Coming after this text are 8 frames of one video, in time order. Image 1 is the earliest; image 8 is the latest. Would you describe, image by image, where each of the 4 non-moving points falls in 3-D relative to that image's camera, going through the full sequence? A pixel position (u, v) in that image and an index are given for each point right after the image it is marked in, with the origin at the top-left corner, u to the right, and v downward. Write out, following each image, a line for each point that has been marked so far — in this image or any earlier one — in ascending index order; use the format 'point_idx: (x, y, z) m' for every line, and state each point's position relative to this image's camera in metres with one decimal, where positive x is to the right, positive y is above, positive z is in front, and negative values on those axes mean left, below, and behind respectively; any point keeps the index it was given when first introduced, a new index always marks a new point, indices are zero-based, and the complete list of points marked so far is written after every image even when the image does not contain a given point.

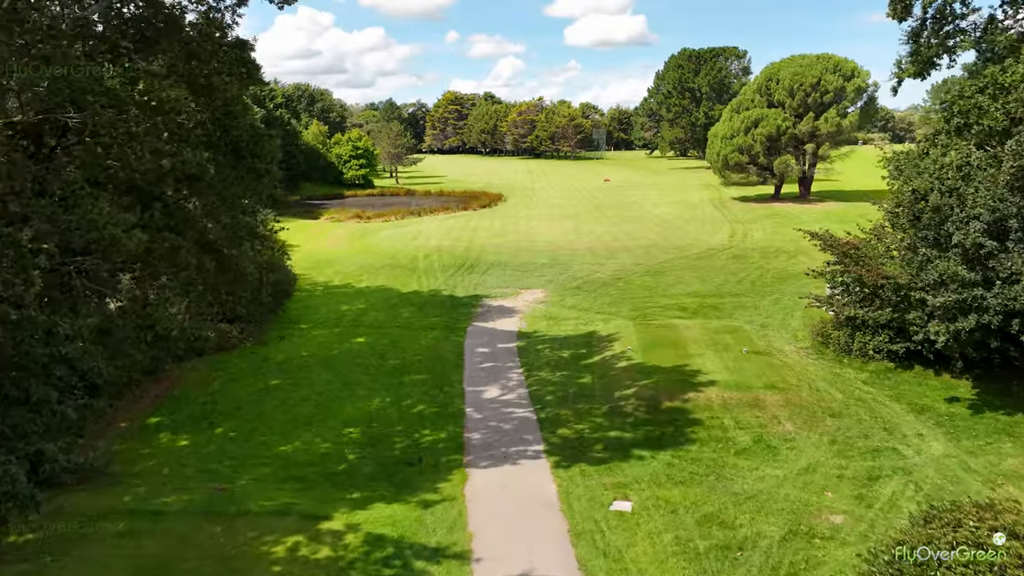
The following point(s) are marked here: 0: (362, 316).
0: (-3.5, -0.7, +17.4) m
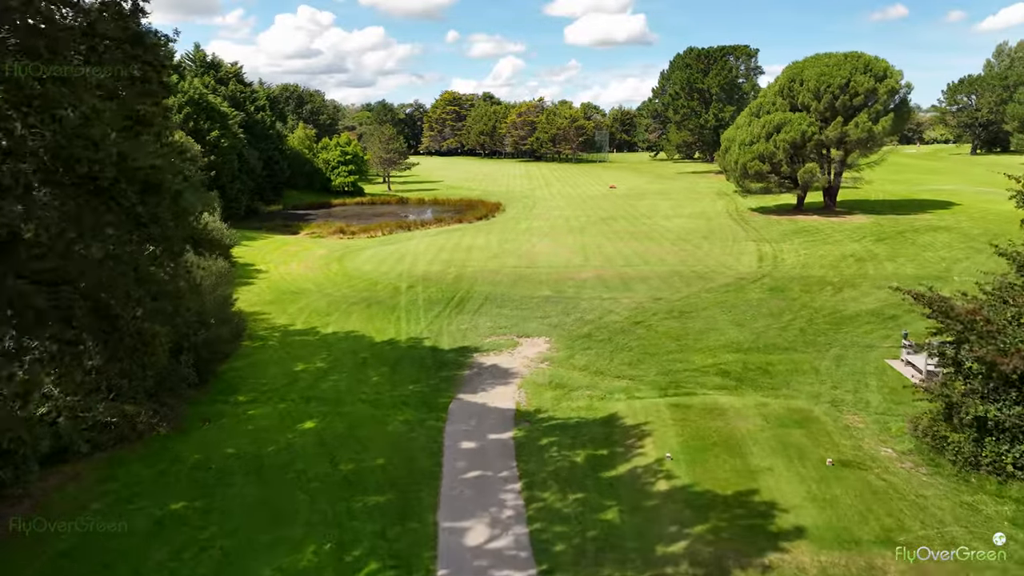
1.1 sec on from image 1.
0: (-3.5, -1.7, +13.8) m
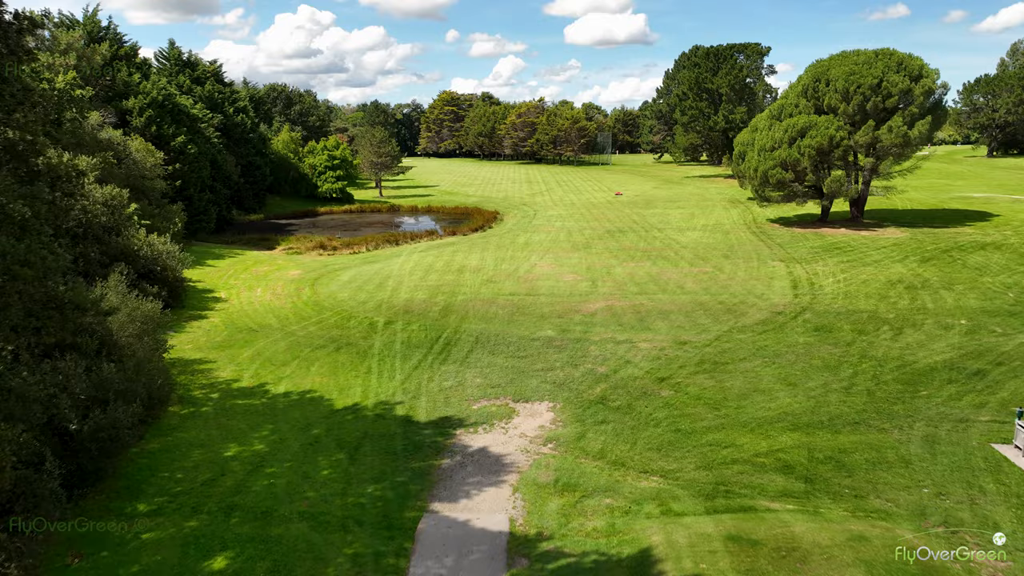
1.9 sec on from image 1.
0: (-3.6, -2.6, +10.5) m
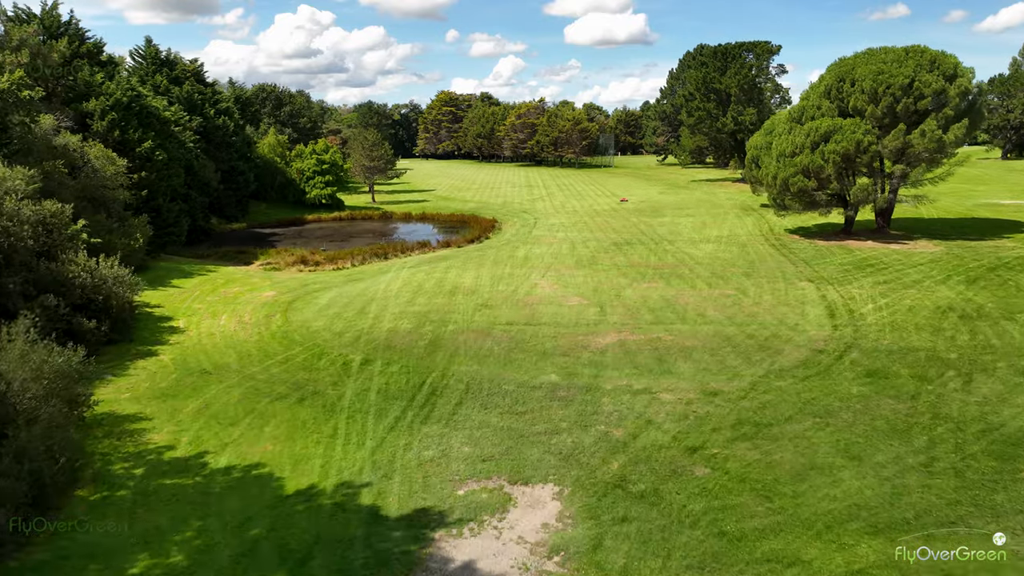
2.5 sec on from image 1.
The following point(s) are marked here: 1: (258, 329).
0: (-3.7, -3.4, +7.8) m
1: (-6.7, -1.1, +19.8) m
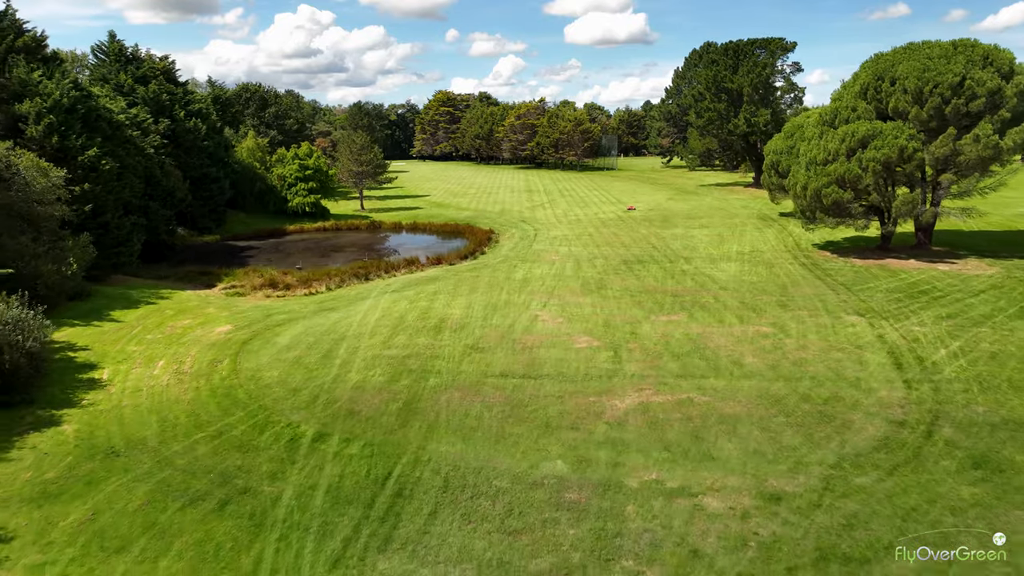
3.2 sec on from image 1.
0: (-3.8, -4.3, +4.2) m
1: (-6.8, -2.0, +16.2) m
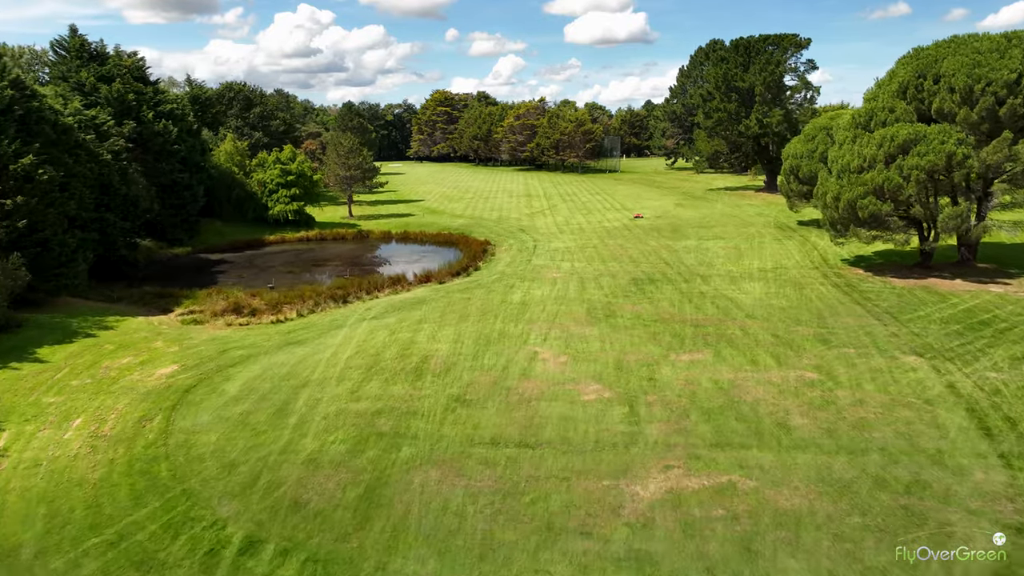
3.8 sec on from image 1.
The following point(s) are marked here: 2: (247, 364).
0: (-3.9, -5.1, +1.1) m
1: (-6.9, -2.8, +13.0) m
2: (-6.4, -1.9, +18.3) m
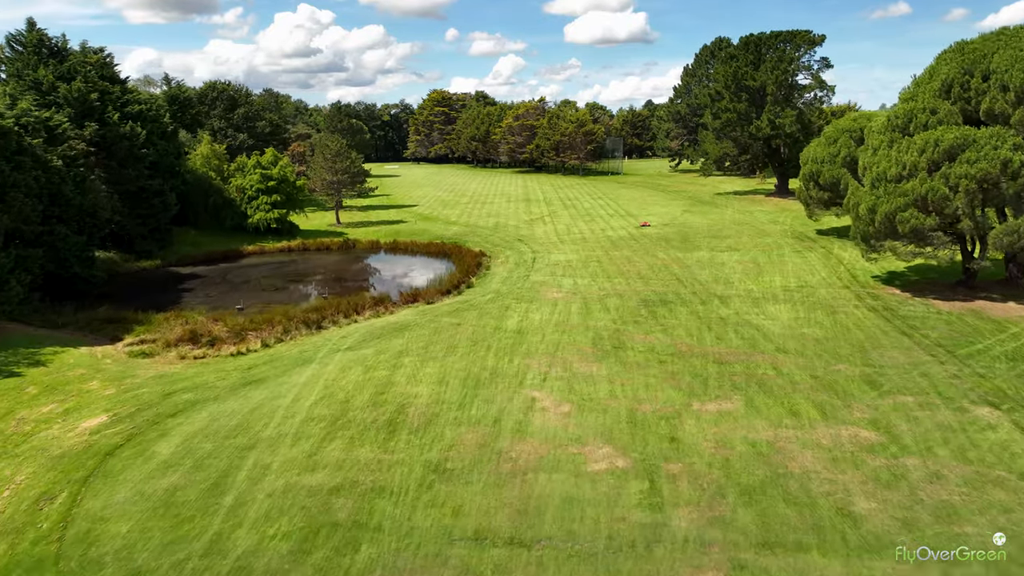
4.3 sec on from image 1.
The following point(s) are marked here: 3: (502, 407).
0: (-4.1, -5.9, -1.8) m
1: (-7.0, -3.5, +10.2) m
2: (-6.6, -2.6, +15.5) m
3: (-0.2, -2.4, +15.1) m
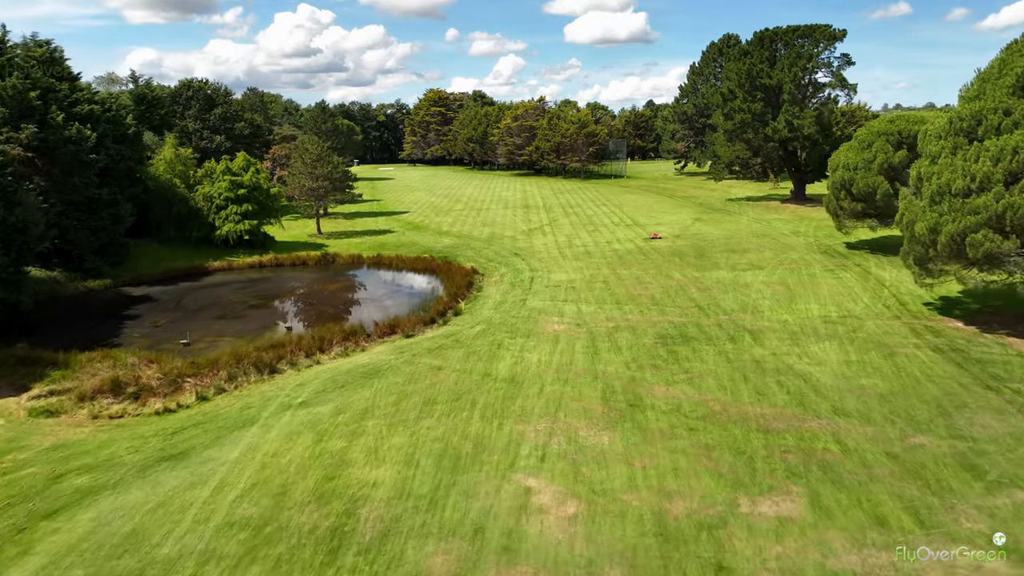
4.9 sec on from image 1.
0: (-4.3, -6.7, -5.5) m
1: (-7.2, -4.4, +6.4) m
2: (-6.8, -3.5, +11.7) m
3: (-0.4, -3.3, +11.3) m
